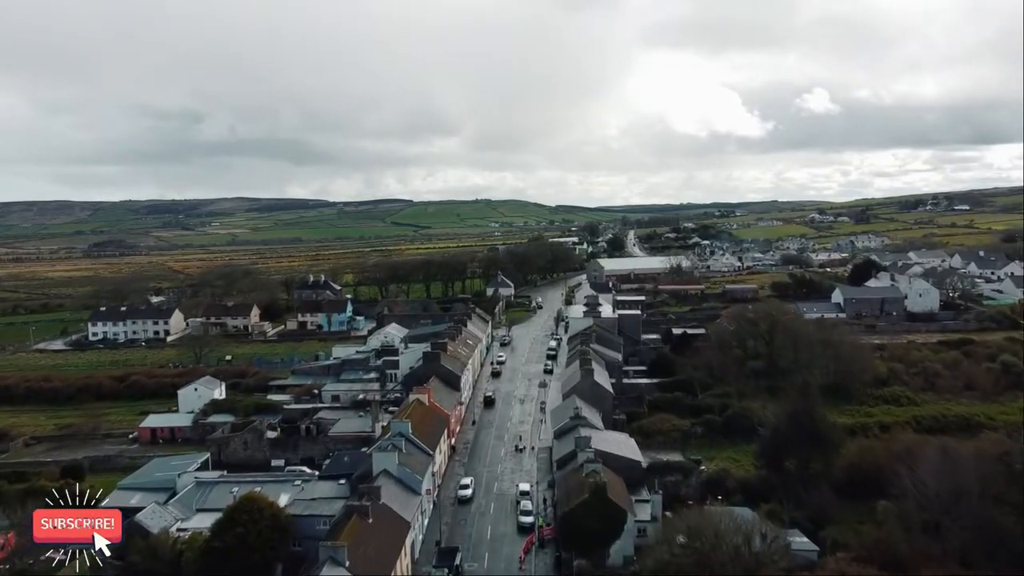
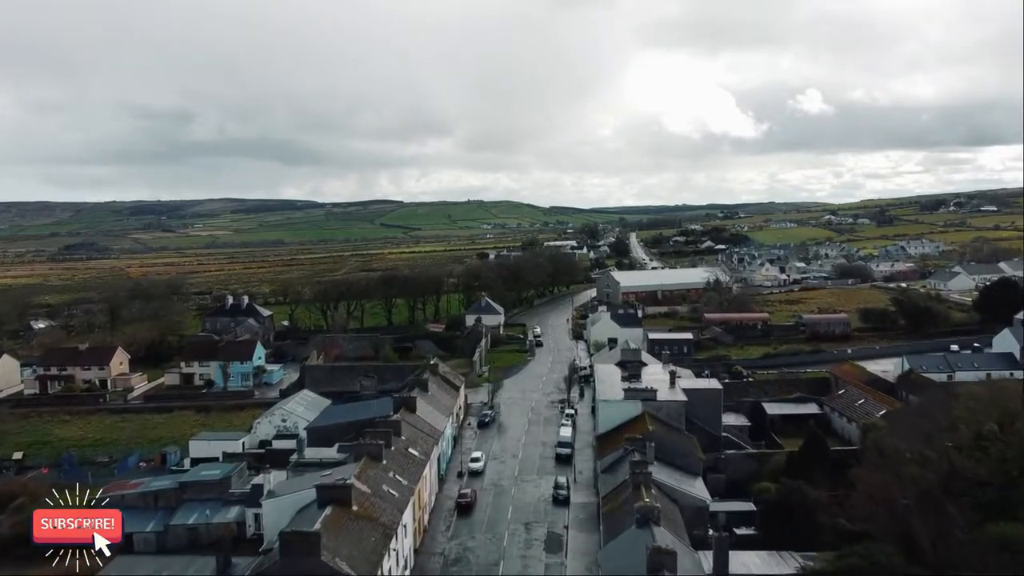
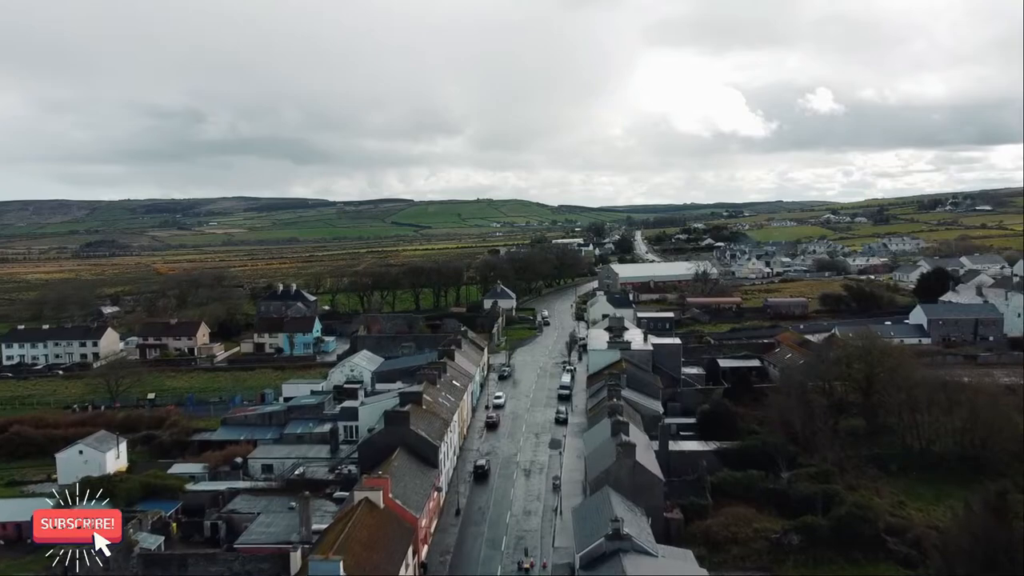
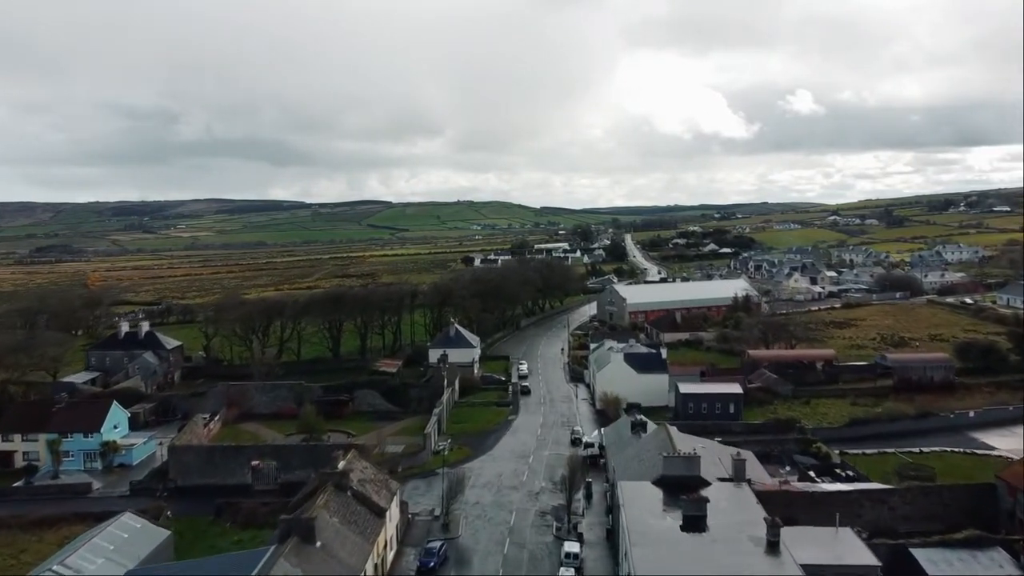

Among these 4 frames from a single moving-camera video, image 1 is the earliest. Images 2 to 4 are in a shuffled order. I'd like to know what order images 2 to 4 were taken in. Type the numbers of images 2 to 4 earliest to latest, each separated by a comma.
3, 2, 4
